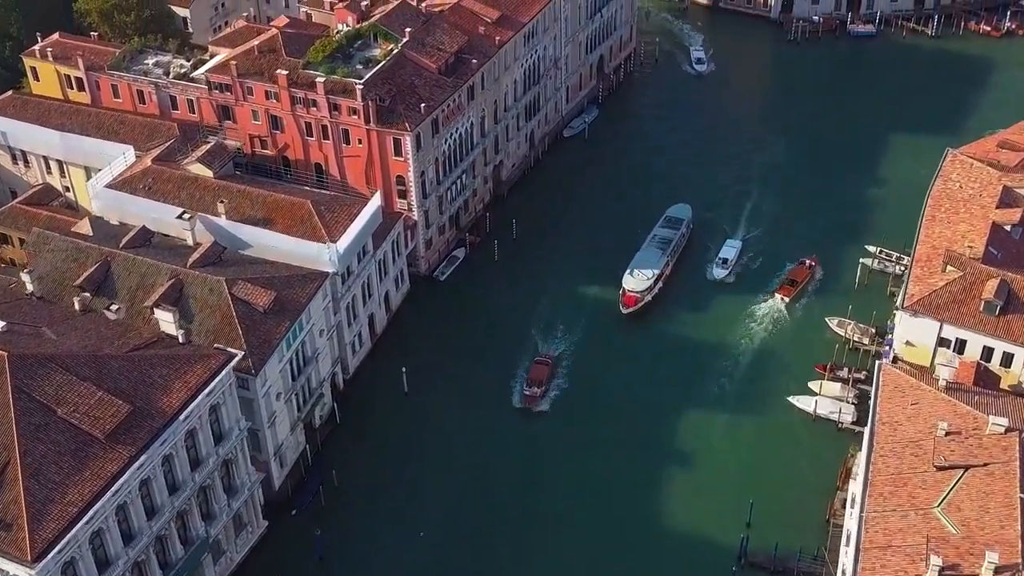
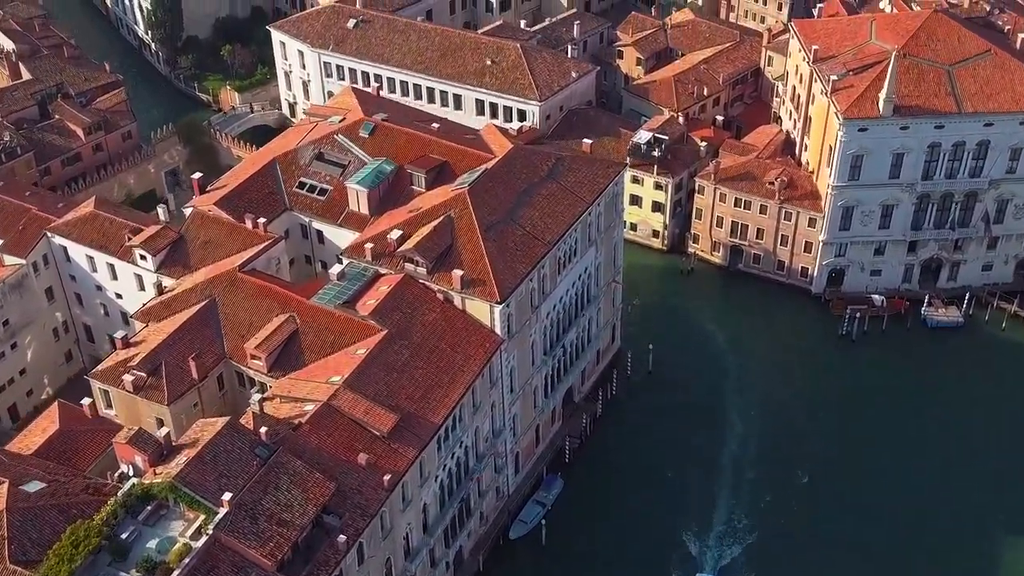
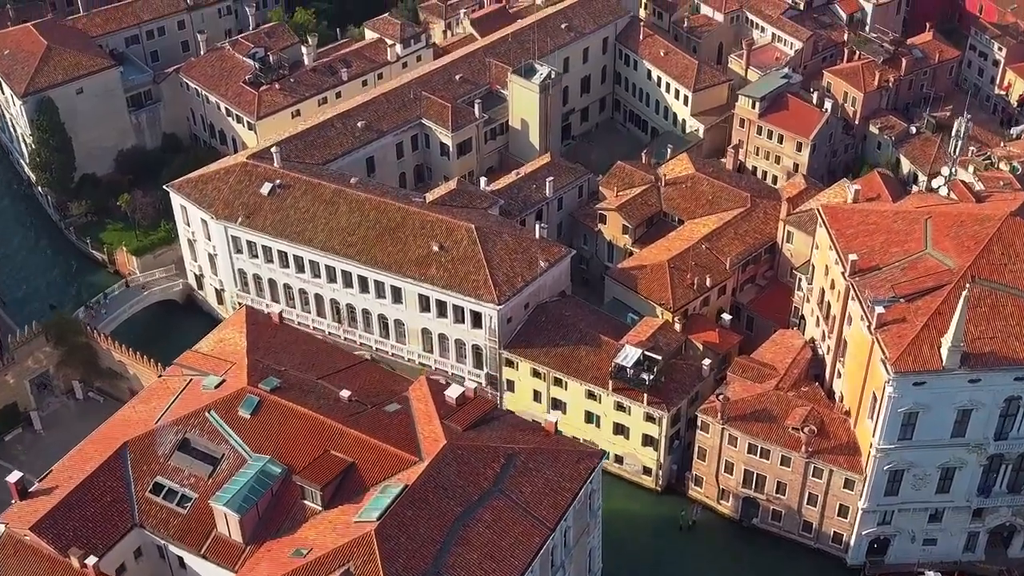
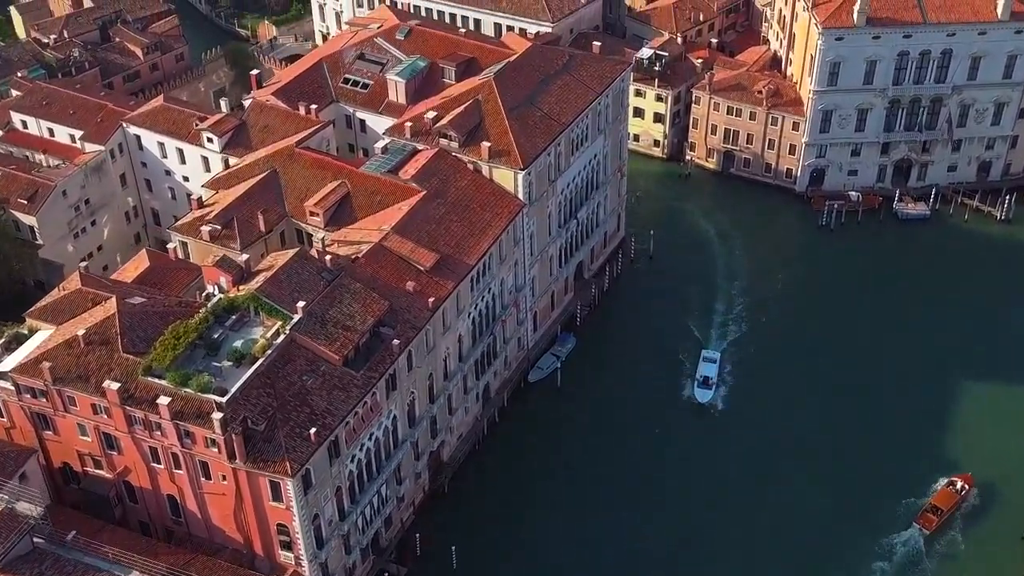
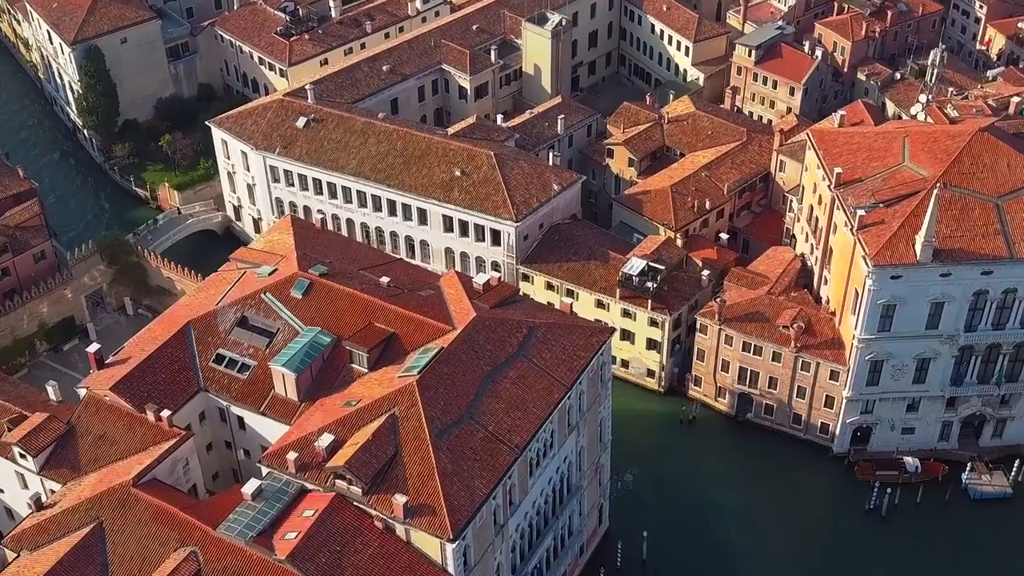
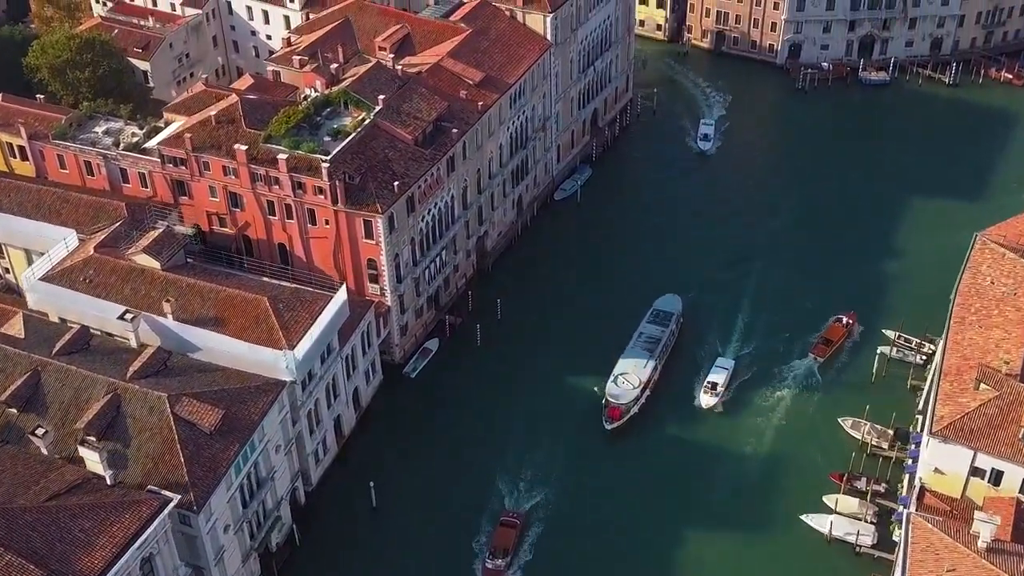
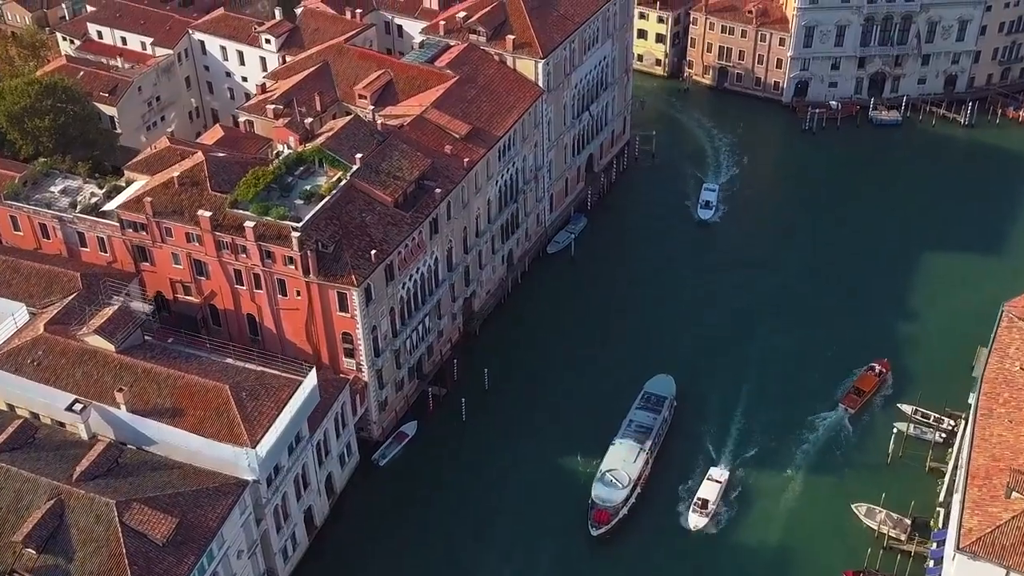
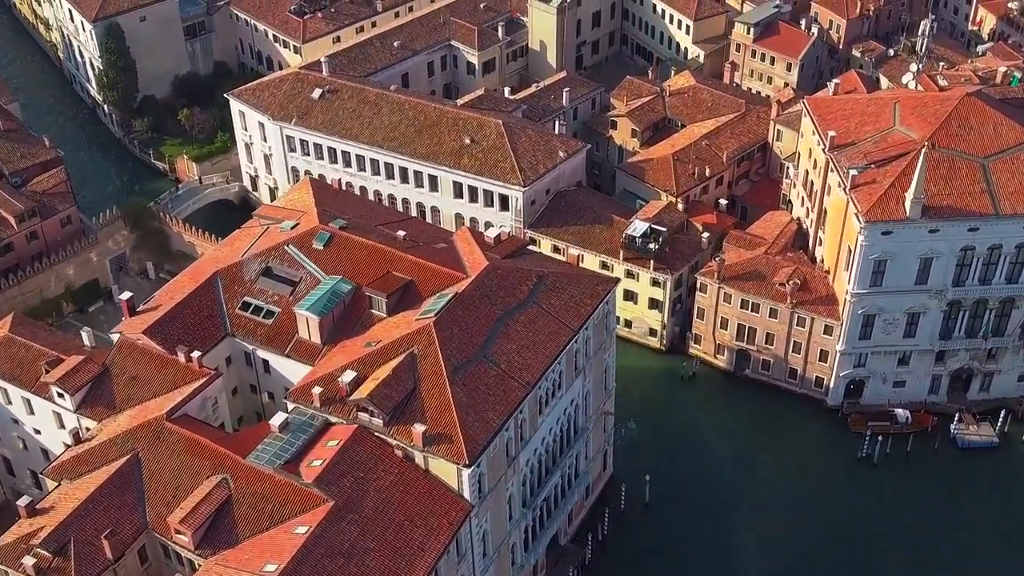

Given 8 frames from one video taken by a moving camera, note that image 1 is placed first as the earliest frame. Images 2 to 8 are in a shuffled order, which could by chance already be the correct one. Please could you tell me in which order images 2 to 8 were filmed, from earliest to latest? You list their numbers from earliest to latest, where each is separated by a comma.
6, 7, 4, 2, 8, 5, 3
